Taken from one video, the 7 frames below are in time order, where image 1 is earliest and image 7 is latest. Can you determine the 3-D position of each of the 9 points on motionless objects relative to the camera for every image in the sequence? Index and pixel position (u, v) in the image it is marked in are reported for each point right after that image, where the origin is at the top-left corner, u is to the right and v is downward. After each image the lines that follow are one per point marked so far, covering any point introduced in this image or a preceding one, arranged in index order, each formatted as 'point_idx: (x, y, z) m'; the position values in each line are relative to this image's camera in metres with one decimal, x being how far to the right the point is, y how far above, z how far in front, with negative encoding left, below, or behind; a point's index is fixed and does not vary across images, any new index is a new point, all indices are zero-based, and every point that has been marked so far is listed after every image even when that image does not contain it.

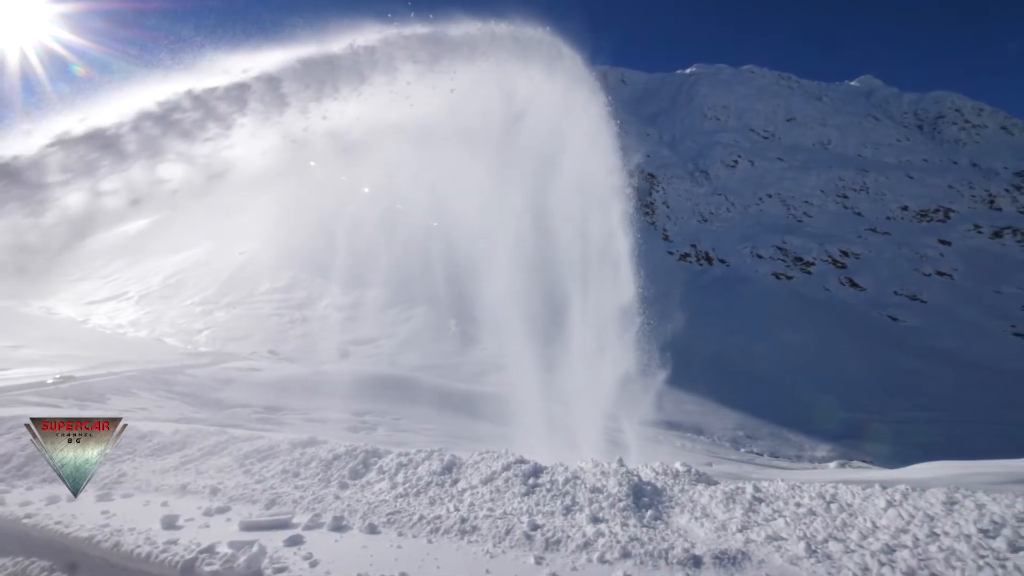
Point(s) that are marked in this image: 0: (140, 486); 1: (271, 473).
0: (-5.8, -3.1, +9.8) m
1: (-4.2, -3.3, +10.8) m
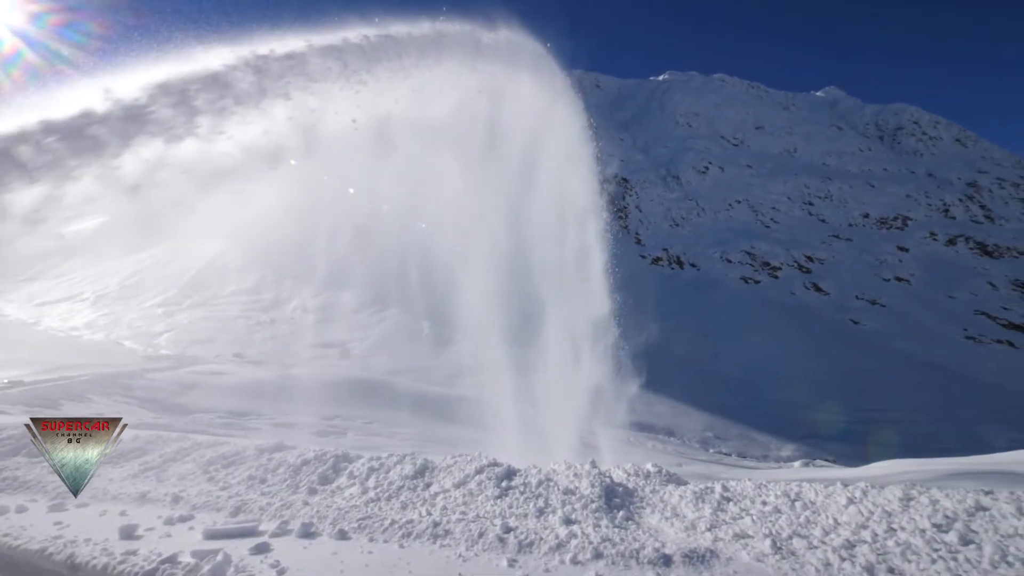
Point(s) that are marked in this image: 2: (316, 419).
0: (-6.3, -3.1, +9.4) m
1: (-4.6, -3.4, +10.4) m
2: (-5.9, -4.1, +18.4) m
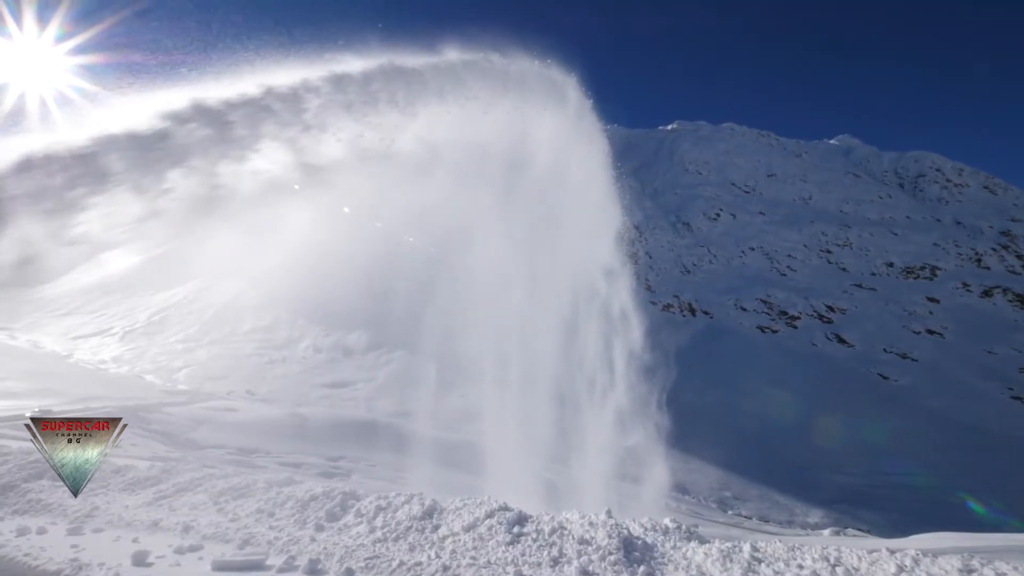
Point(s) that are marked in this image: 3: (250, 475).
0: (-6.3, -3.6, +9.8) m
1: (-4.6, -3.9, +10.7) m
2: (-5.8, -5.2, +18.6) m
3: (-6.0, -4.2, +14.1) m
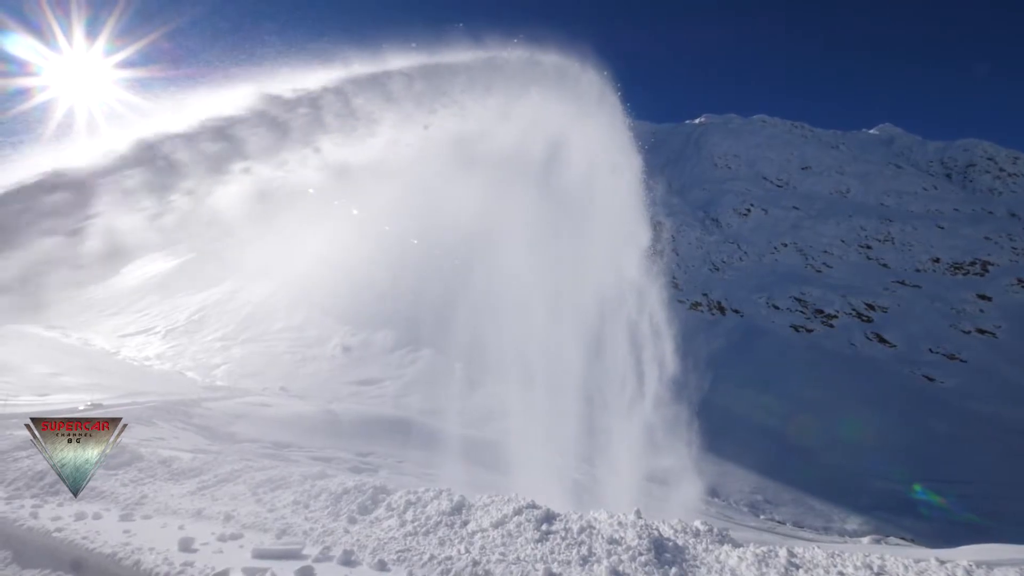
0: (-5.8, -3.6, +10.3) m
1: (-4.1, -3.9, +11.2) m
2: (-5.0, -5.2, +19.1) m
3: (-5.4, -4.2, +14.6) m
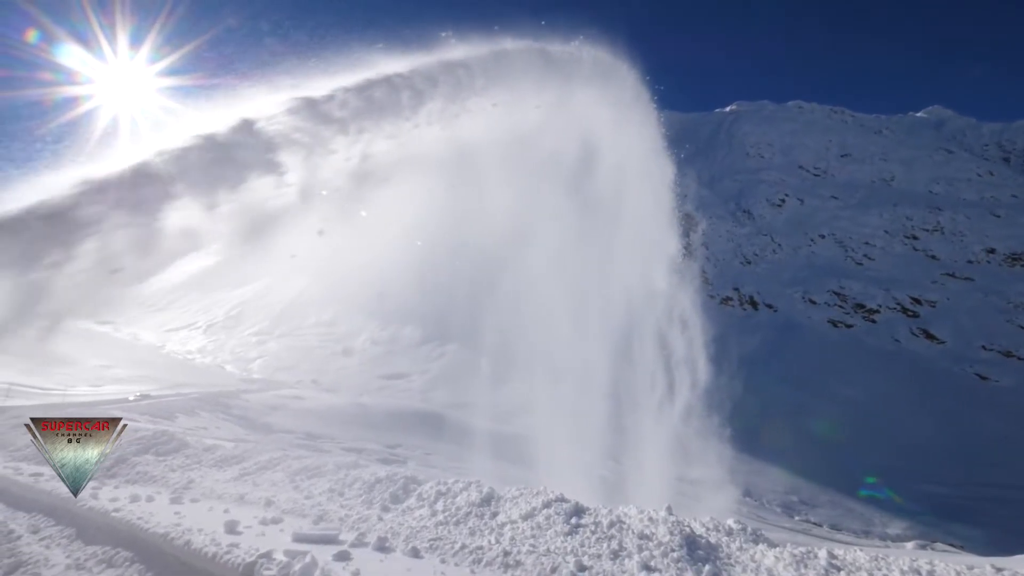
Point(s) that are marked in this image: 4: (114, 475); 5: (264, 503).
0: (-5.3, -3.6, +10.9) m
1: (-3.6, -3.8, +11.7) m
2: (-4.1, -5.0, +19.7) m
3: (-4.7, -4.1, +15.1) m
4: (-7.2, -3.4, +11.3) m
5: (-4.3, -3.7, +10.8) m
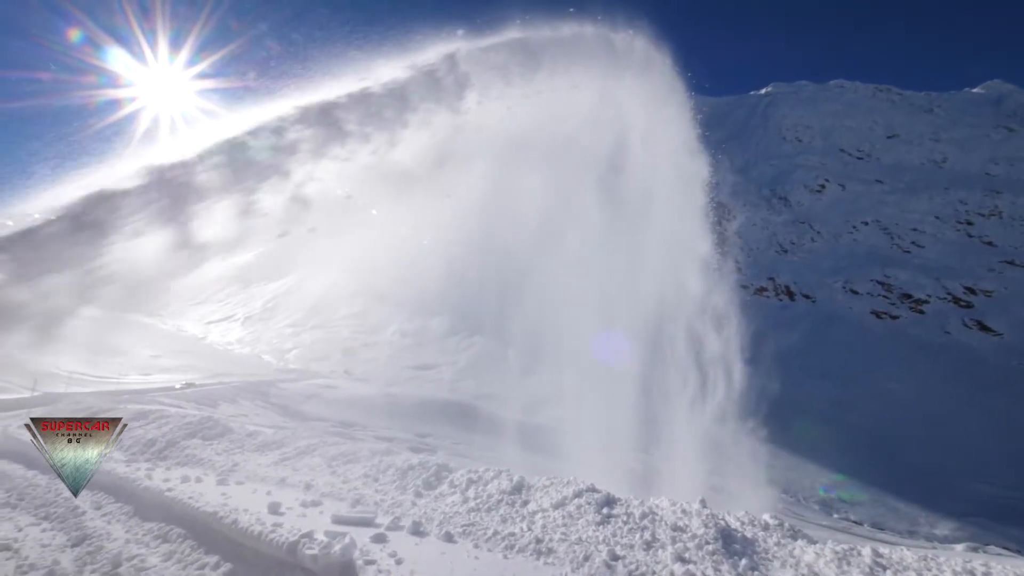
0: (-4.8, -3.4, +11.4) m
1: (-3.0, -3.6, +12.2) m
2: (-3.2, -4.7, +20.1) m
3: (-4.0, -3.9, +15.6) m
4: (-6.7, -3.3, +11.9) m
5: (-3.8, -3.5, +11.3) m
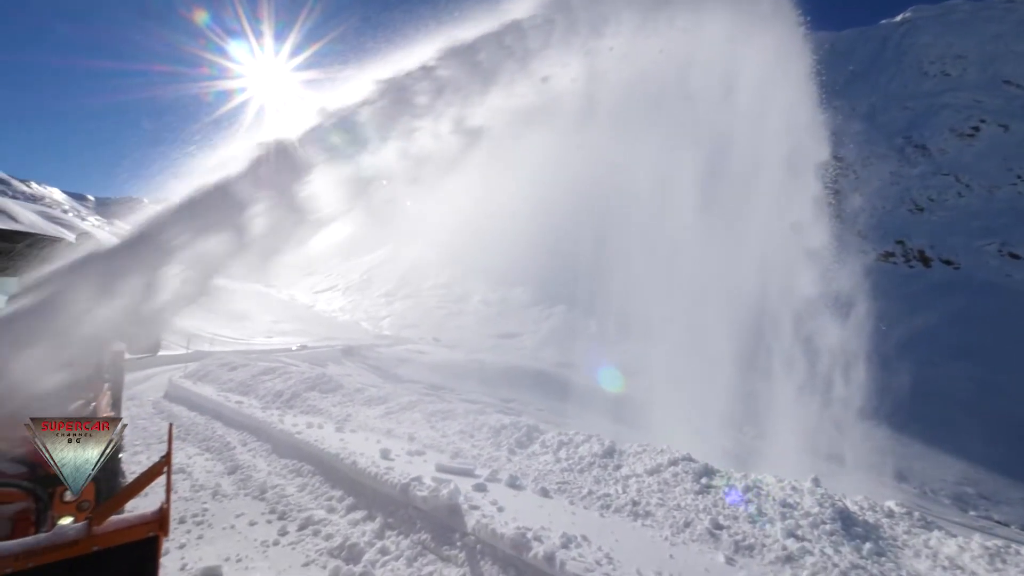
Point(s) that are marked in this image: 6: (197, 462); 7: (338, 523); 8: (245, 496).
0: (-3.1, -2.8, +12.8) m
1: (-1.2, -2.8, +13.3) m
2: (-0.3, -3.6, +21.3) m
3: (-1.7, -3.0, +16.9) m
4: (-4.9, -2.8, +13.5) m
5: (-2.1, -2.9, +12.5) m
6: (-5.3, -3.0, +10.5) m
7: (-2.4, -3.2, +8.6) m
8: (-4.0, -3.1, +9.3) m
